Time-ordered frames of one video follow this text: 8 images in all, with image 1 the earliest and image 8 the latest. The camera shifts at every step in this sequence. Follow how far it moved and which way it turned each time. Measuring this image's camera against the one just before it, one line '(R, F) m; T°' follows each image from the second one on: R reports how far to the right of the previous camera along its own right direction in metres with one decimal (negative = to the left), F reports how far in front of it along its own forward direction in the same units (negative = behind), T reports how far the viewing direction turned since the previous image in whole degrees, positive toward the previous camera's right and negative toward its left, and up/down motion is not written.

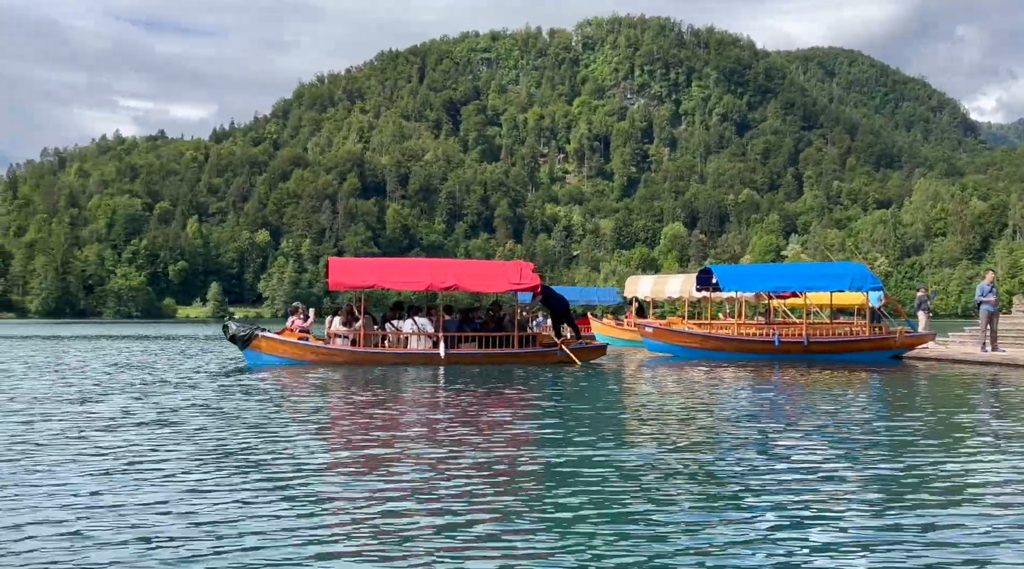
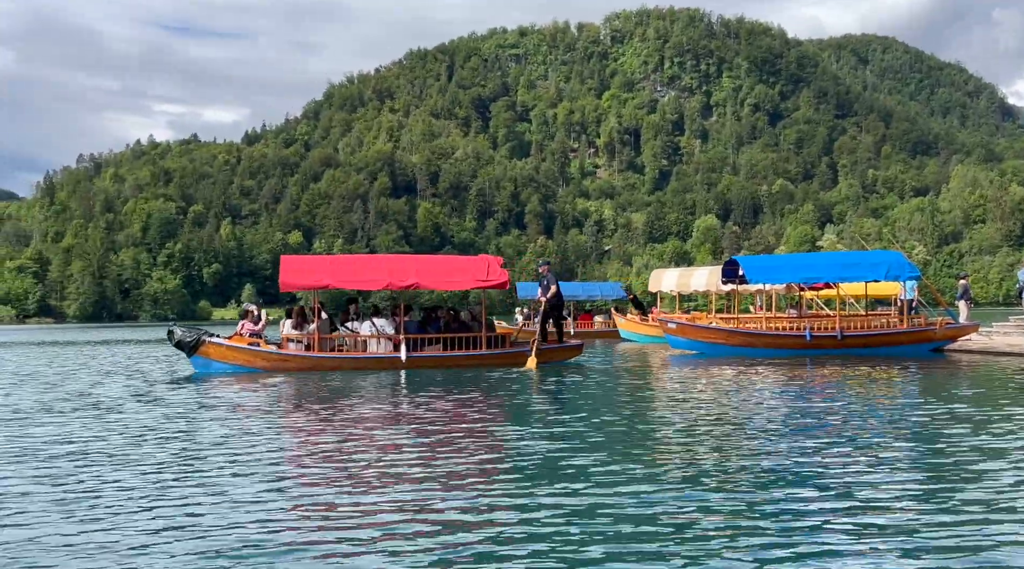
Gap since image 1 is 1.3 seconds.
(+0.5, +0.1) m; -2°
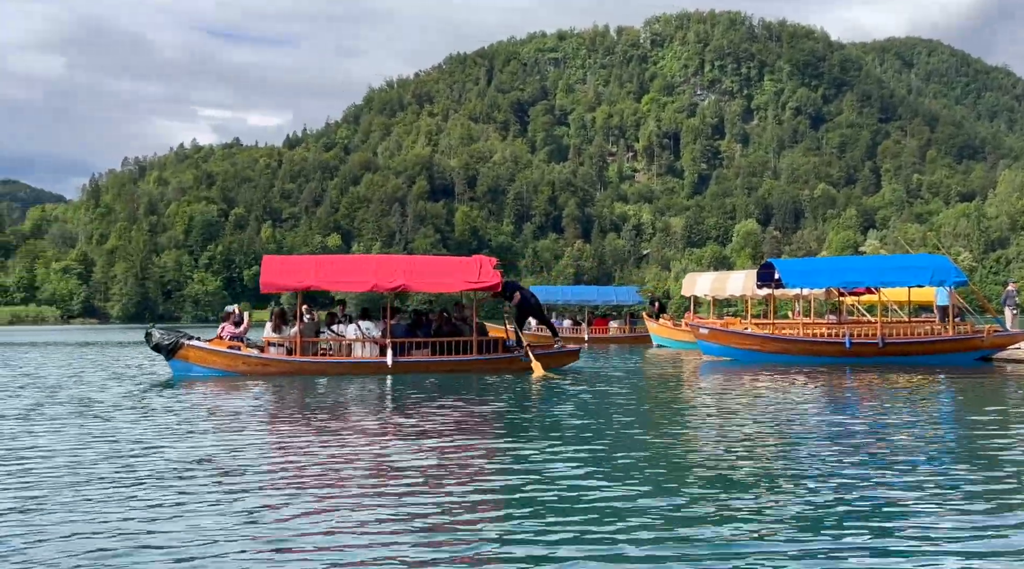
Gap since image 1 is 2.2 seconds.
(+0.8, 0.0) m; -2°
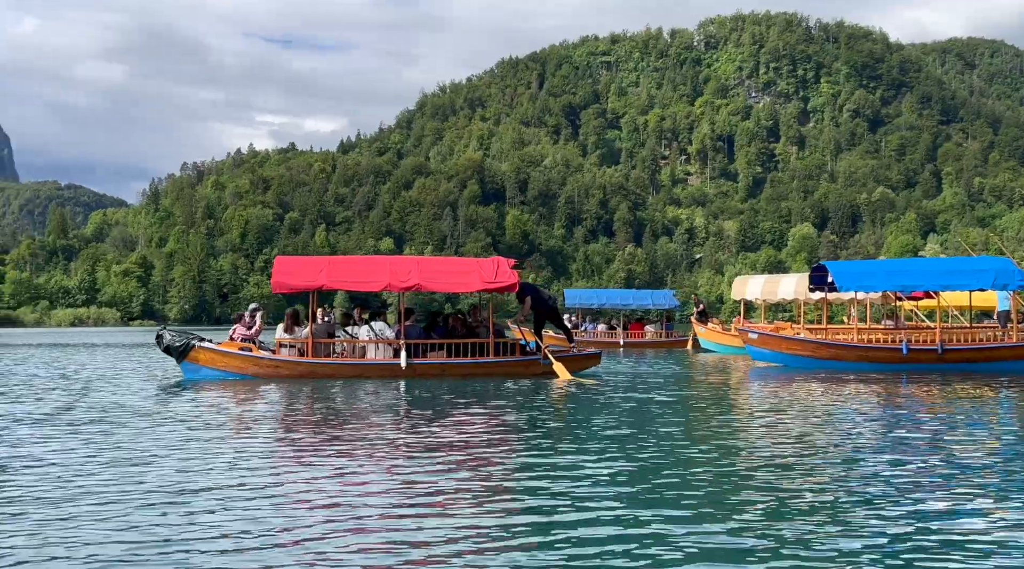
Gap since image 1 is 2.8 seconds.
(+0.8, 0.0) m; -3°
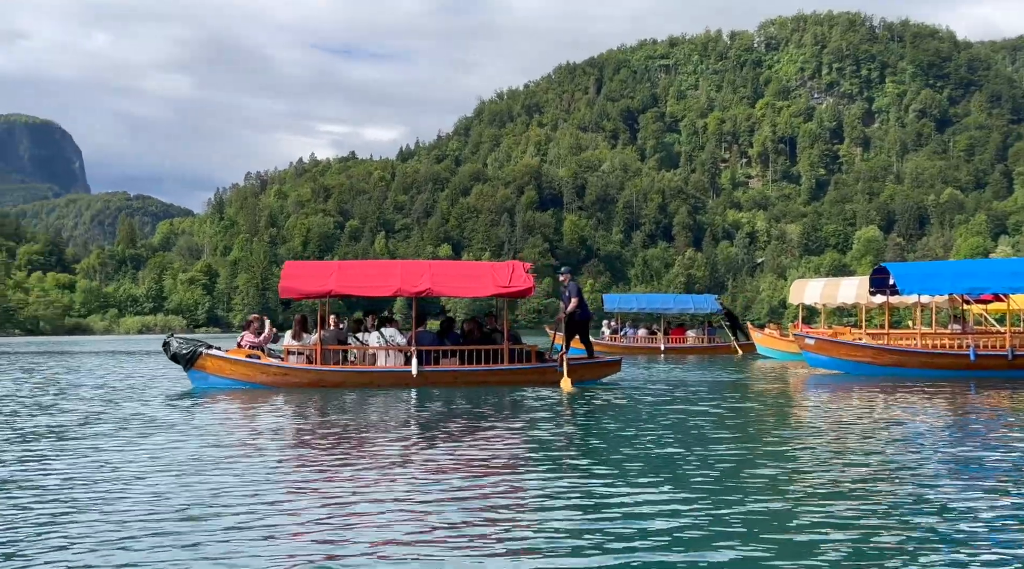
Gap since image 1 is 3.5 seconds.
(+0.9, +0.1) m; -4°
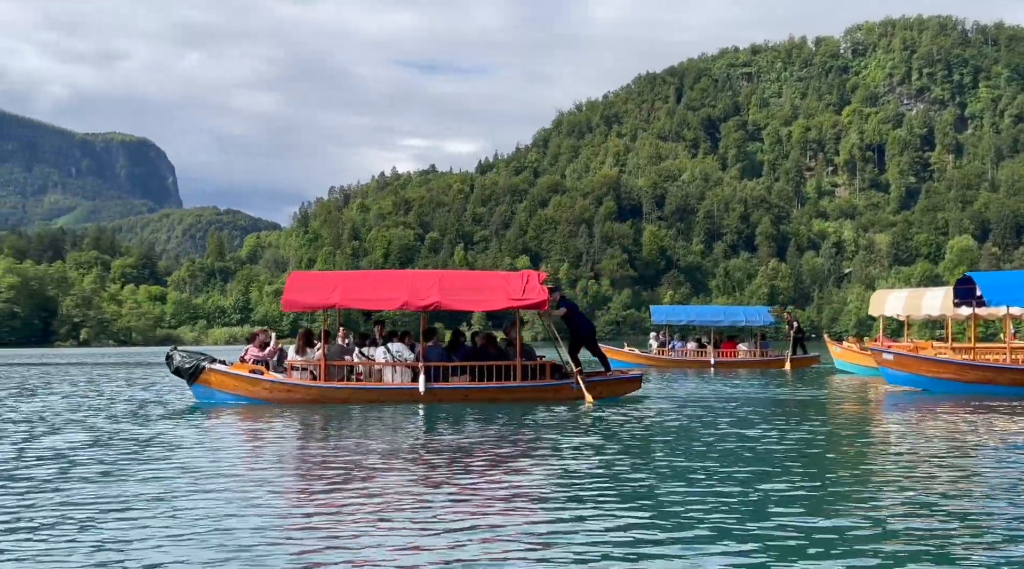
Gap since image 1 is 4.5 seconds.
(+1.3, +0.3) m; -5°
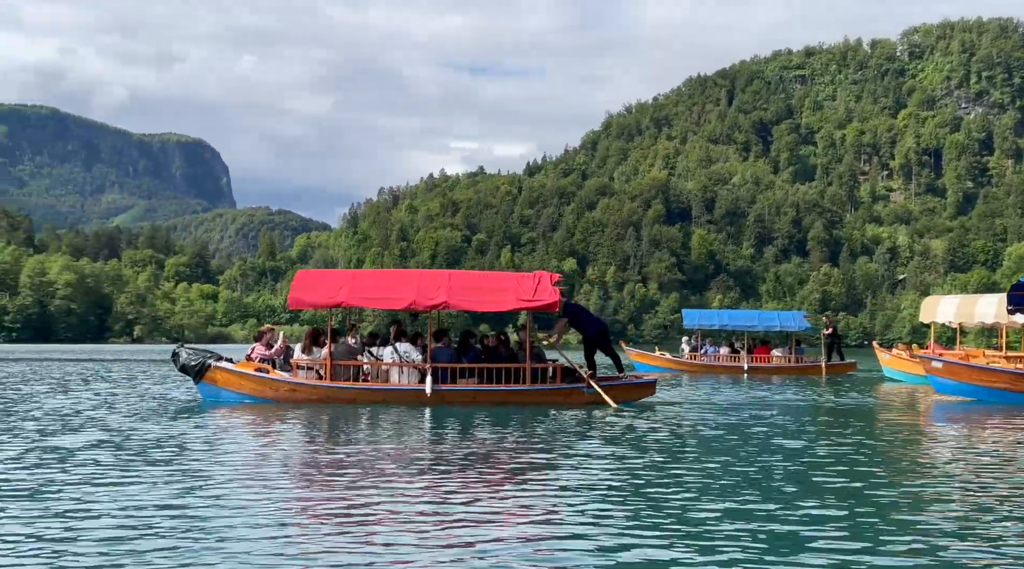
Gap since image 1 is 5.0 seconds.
(+0.7, +0.3) m; -3°
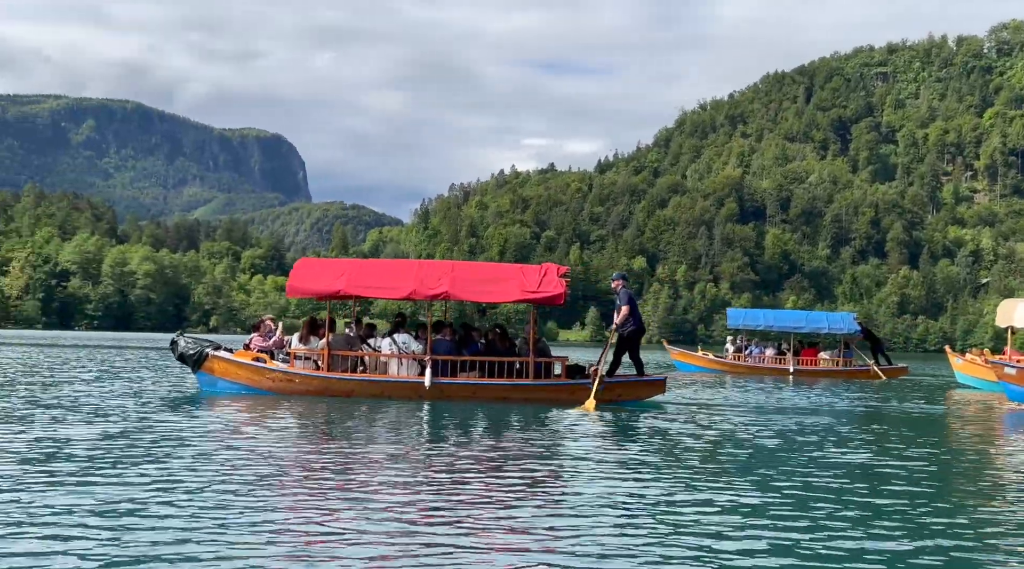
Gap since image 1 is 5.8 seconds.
(+1.1, +0.5) m; -4°
